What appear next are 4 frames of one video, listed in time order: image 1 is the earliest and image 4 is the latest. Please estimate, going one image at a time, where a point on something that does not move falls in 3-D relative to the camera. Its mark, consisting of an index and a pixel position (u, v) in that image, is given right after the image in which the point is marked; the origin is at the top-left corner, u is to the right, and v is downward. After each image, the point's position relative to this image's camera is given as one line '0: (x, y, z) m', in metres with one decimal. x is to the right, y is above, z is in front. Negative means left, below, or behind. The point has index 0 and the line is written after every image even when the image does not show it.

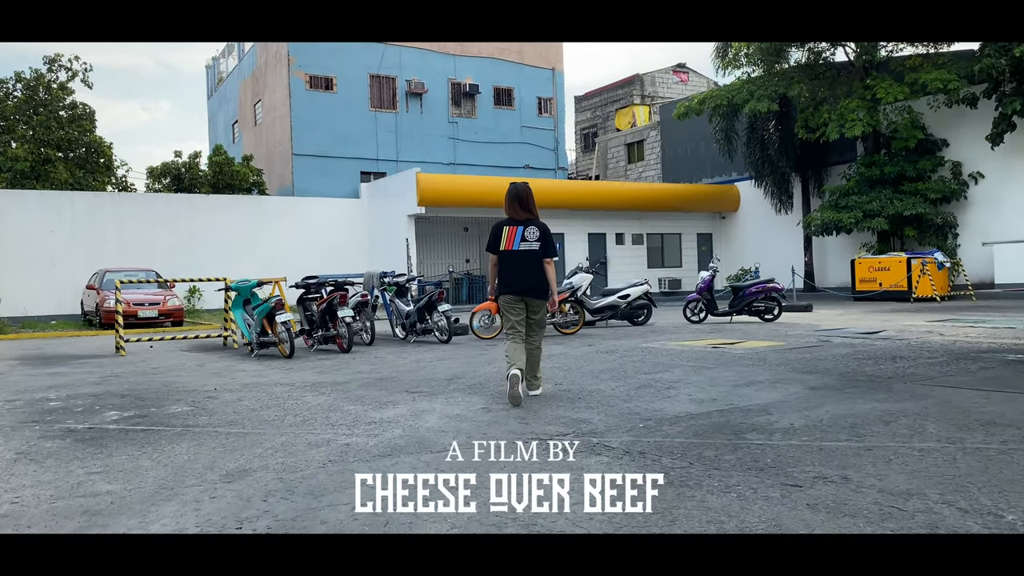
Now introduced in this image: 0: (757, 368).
0: (+2.4, -0.8, +8.0) m
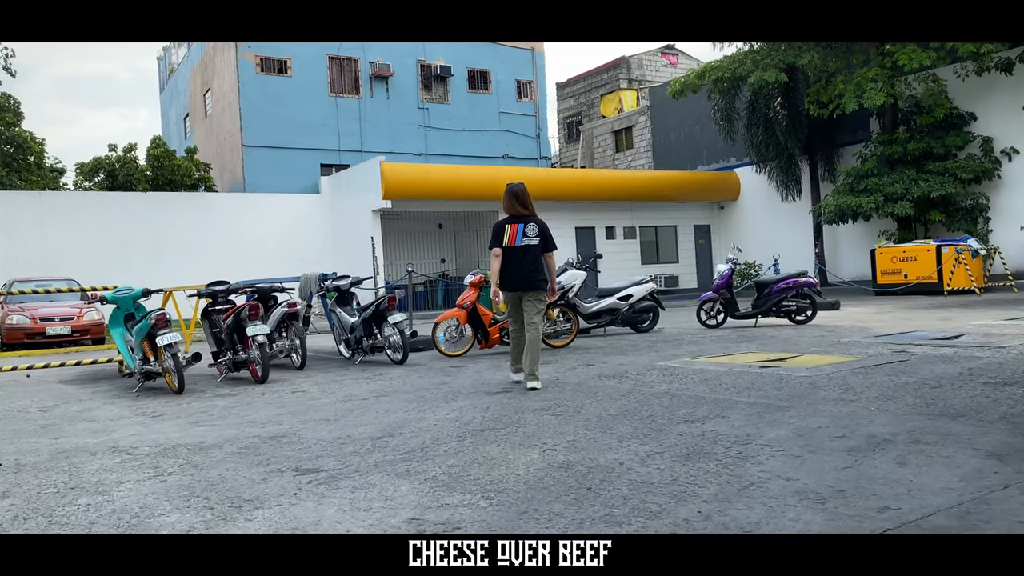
0: (+2.1, -0.7, +5.2) m
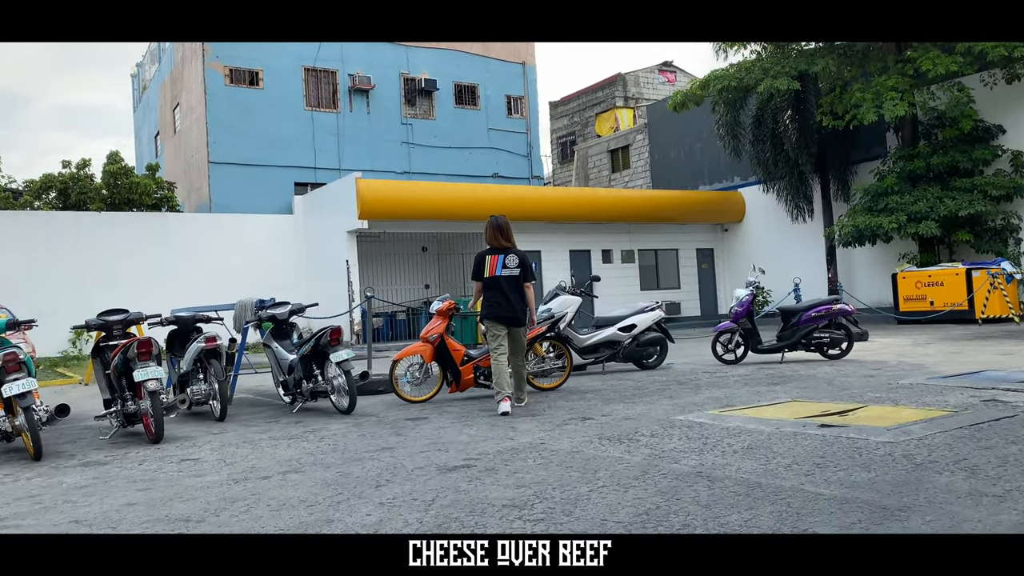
0: (+1.9, -0.9, +3.2) m
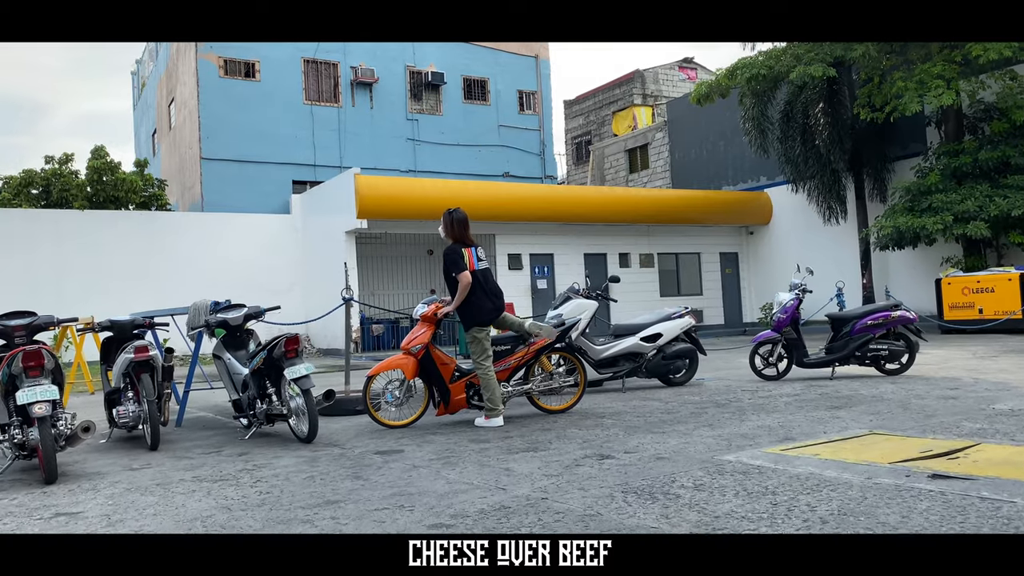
0: (+1.9, -0.8, +1.7) m
